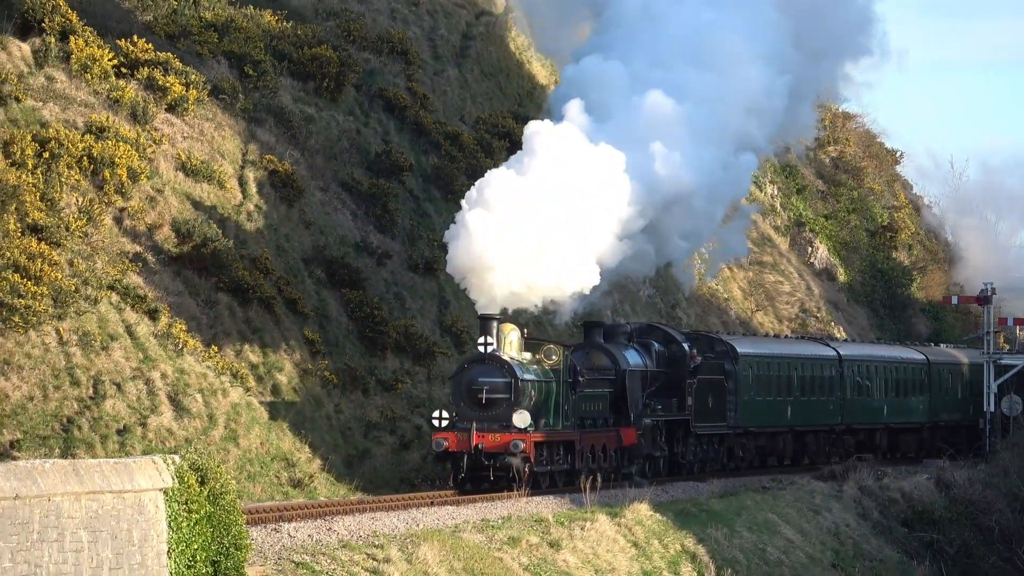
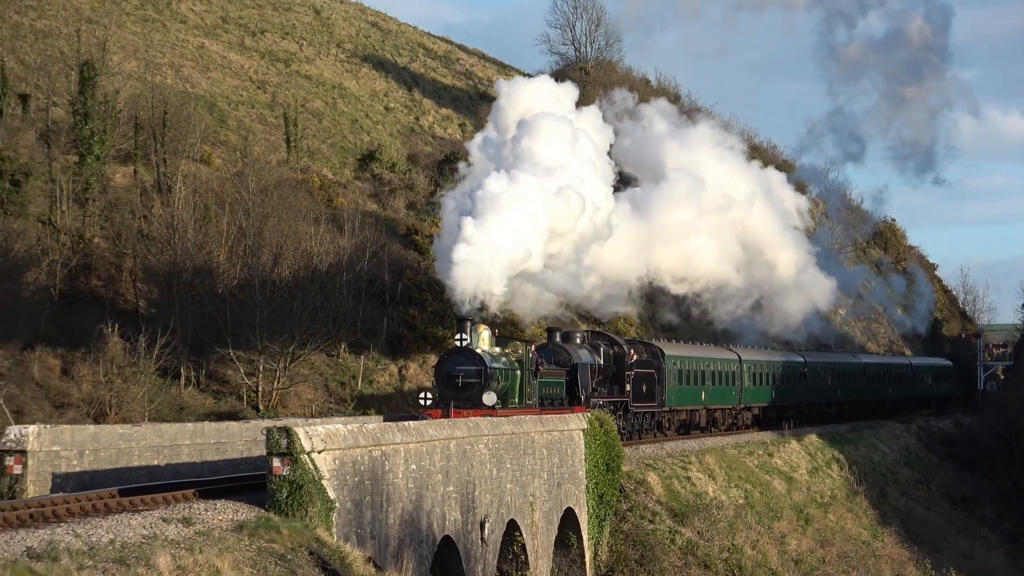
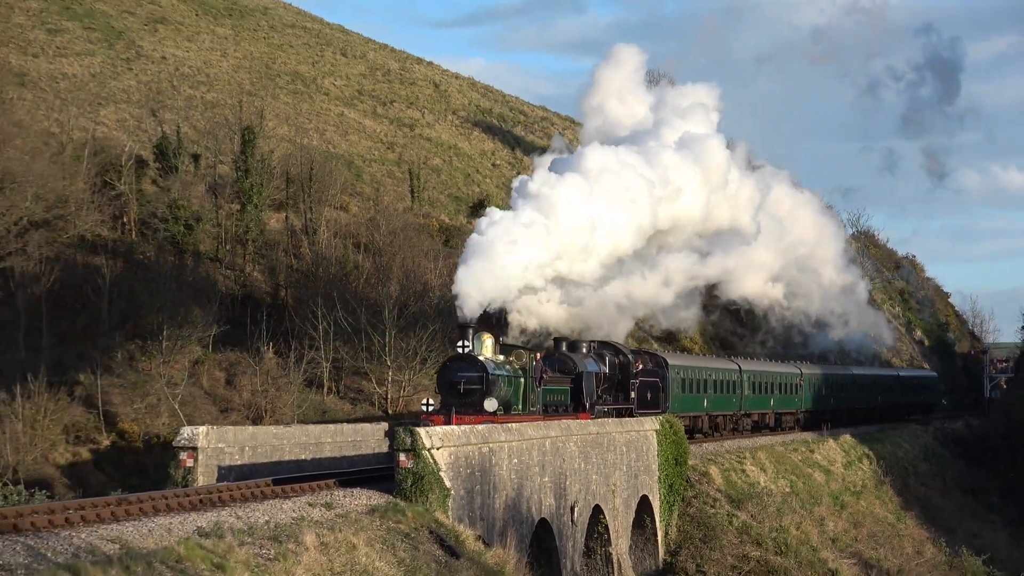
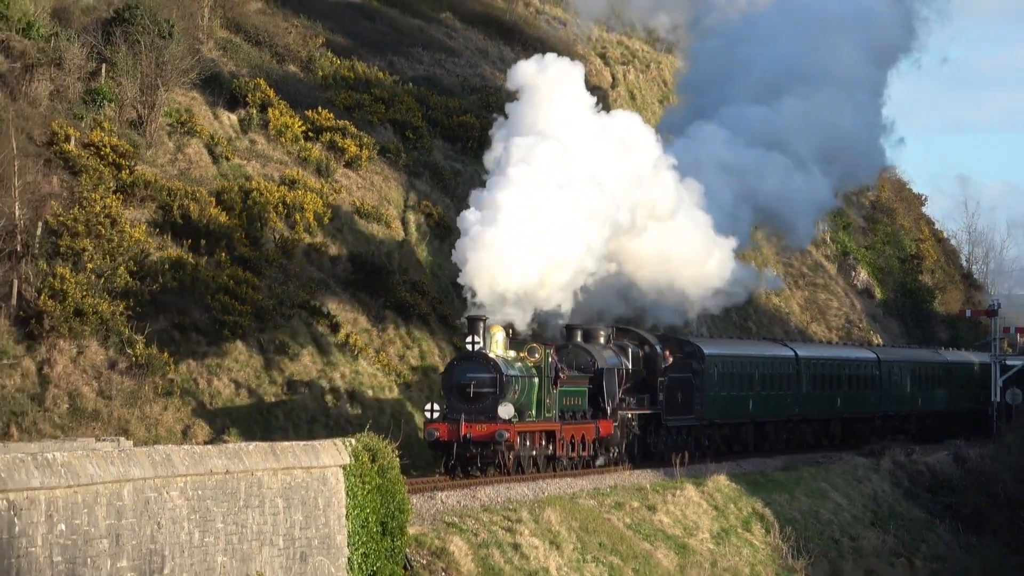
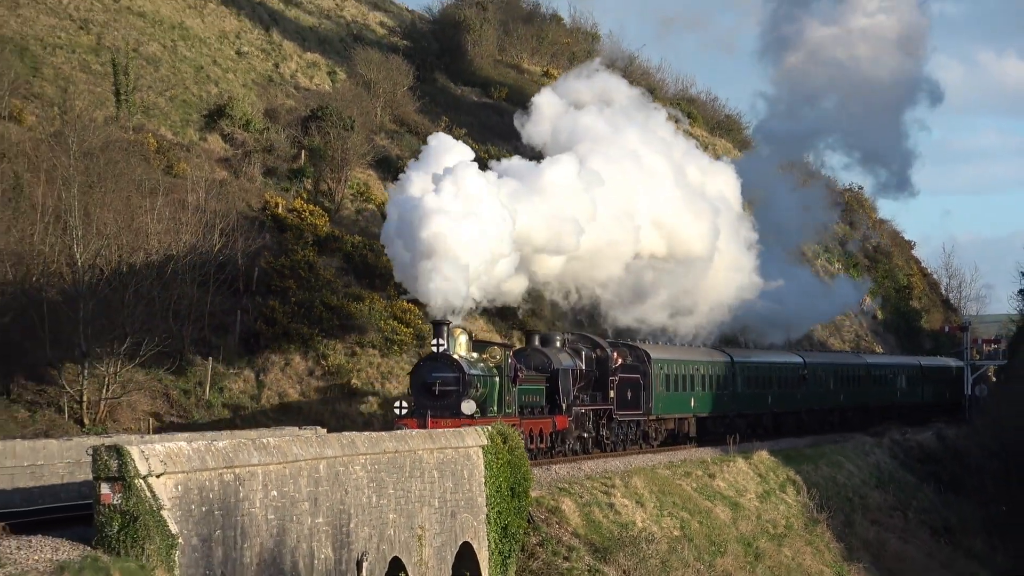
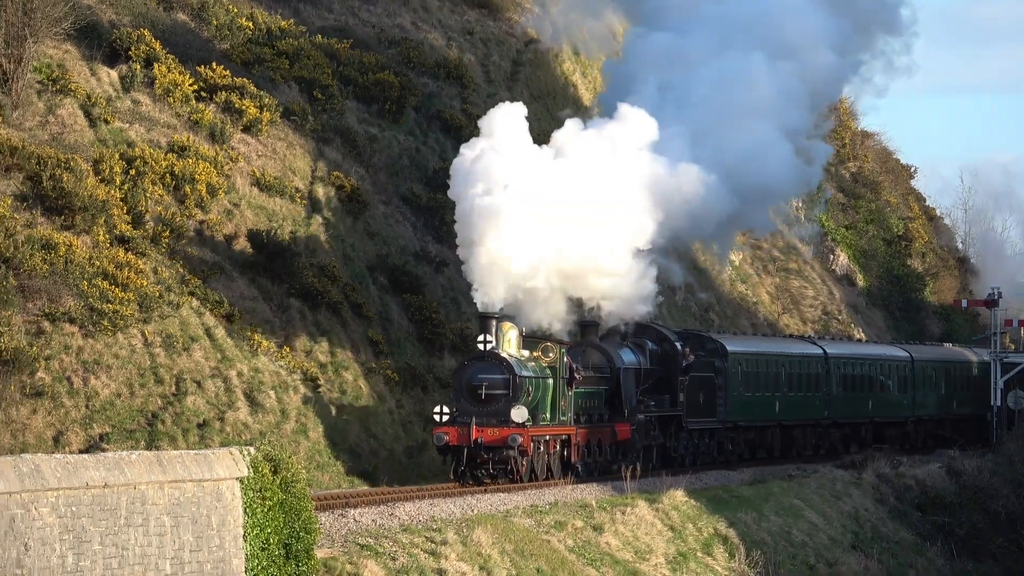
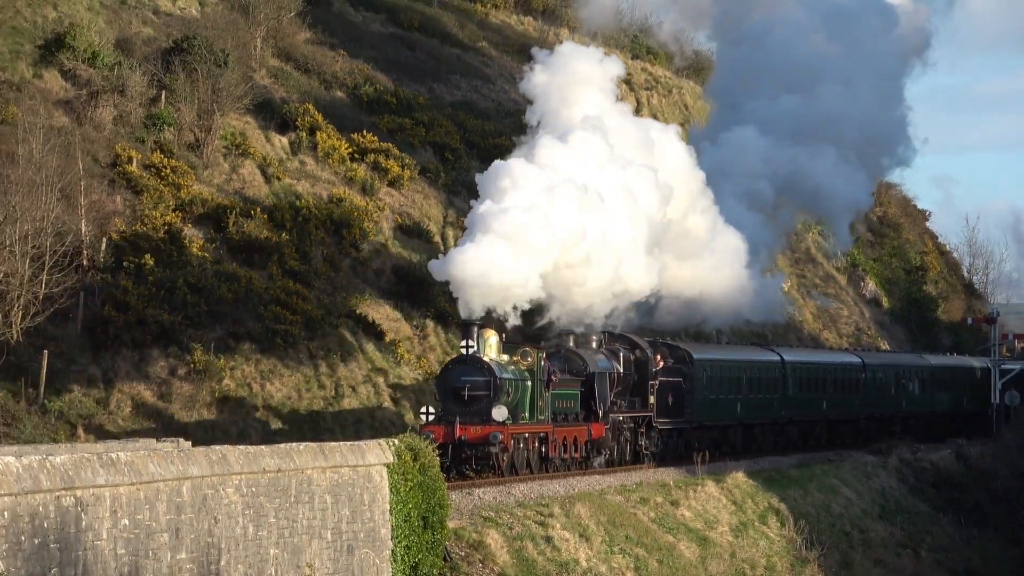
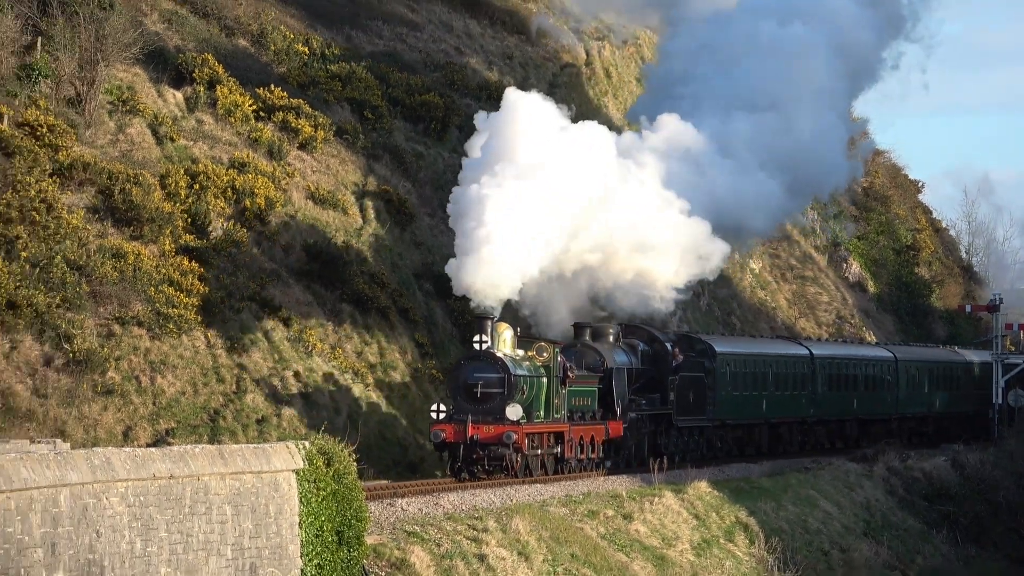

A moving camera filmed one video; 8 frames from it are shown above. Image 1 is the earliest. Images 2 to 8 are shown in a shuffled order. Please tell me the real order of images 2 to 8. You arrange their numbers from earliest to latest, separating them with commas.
6, 8, 4, 7, 5, 2, 3
